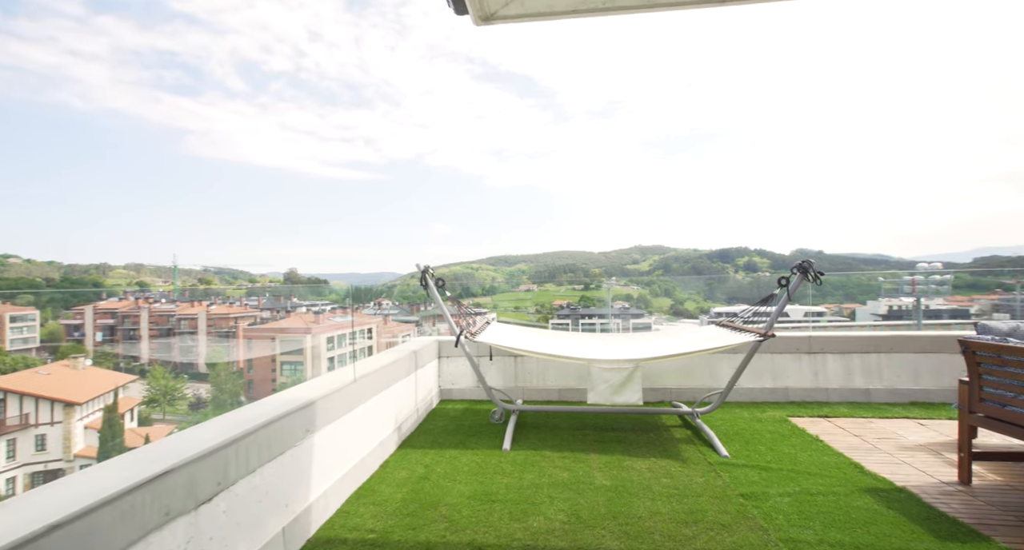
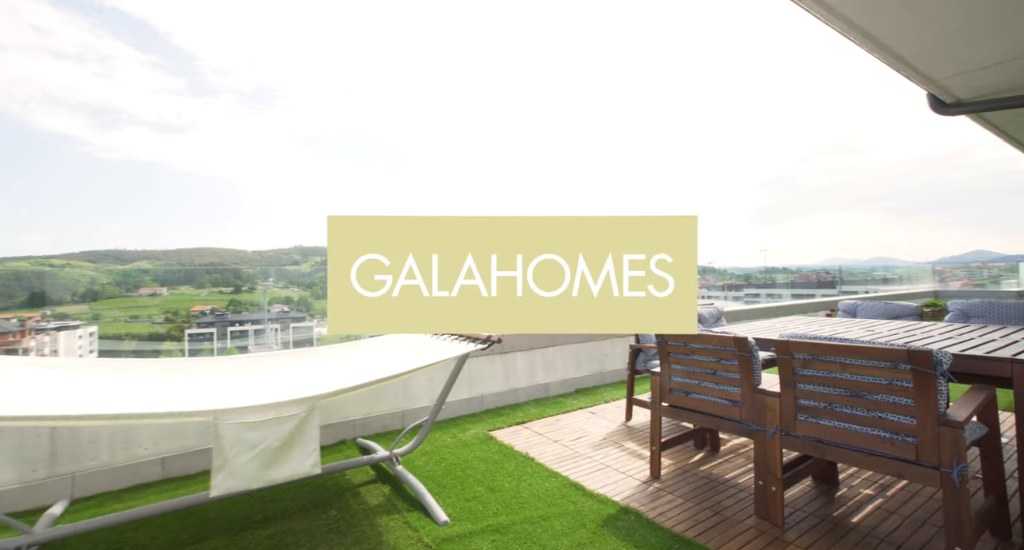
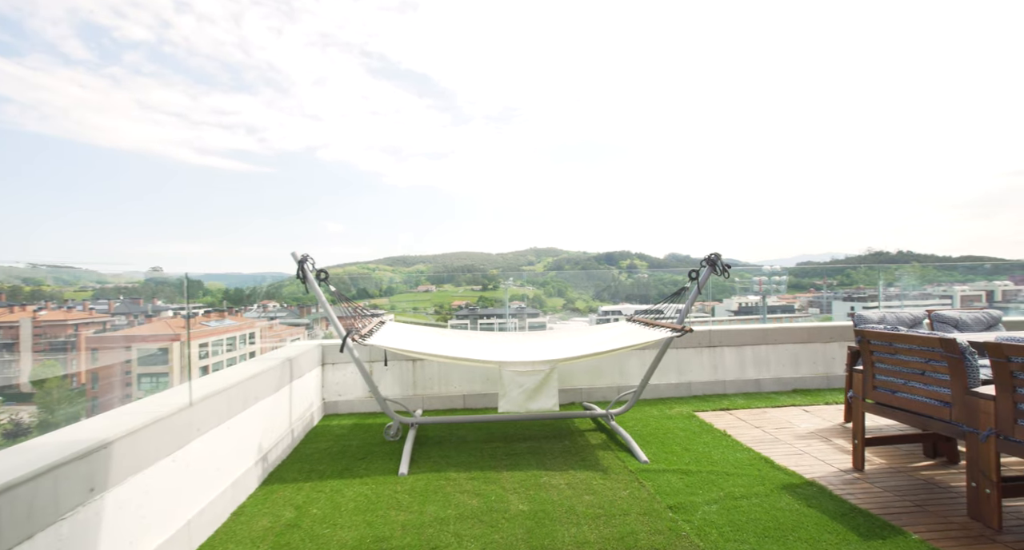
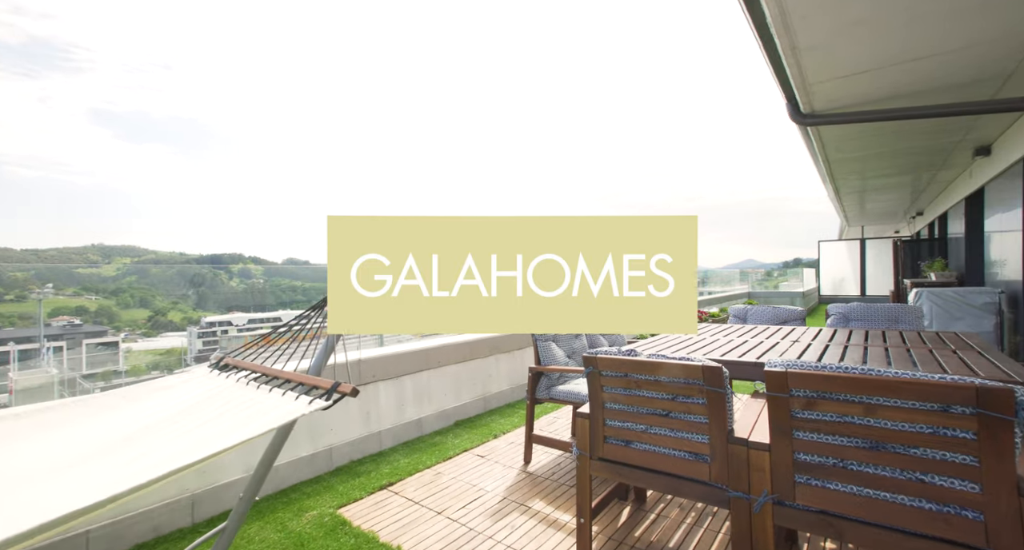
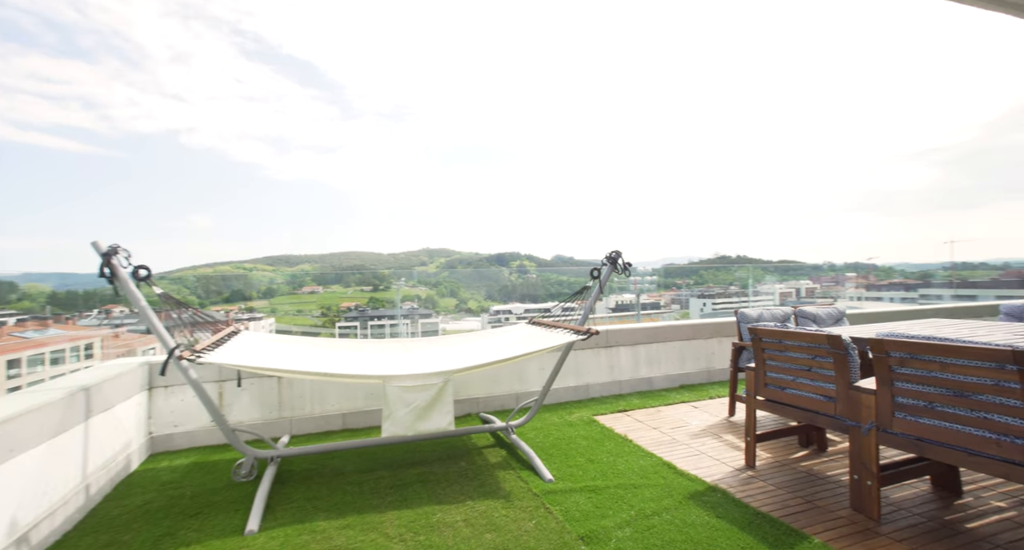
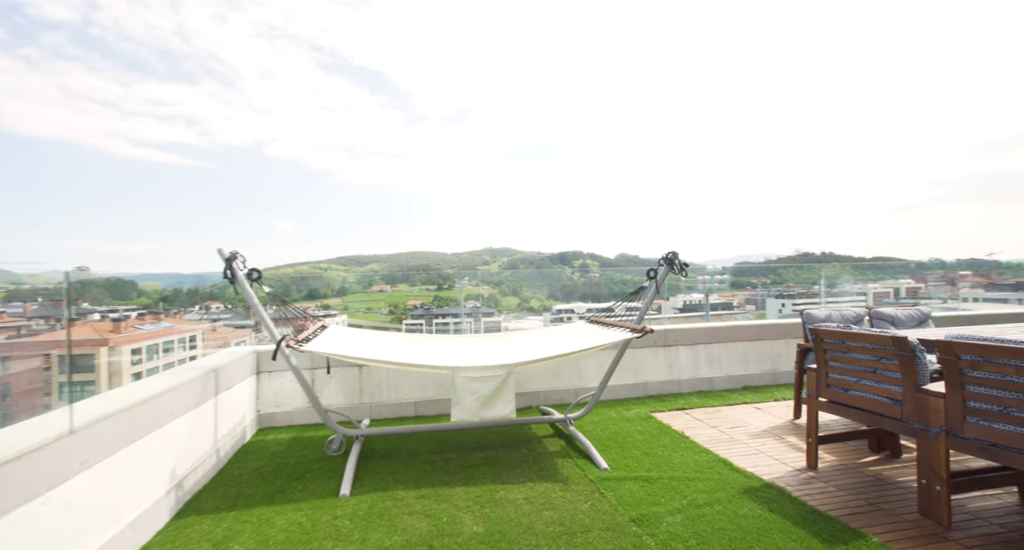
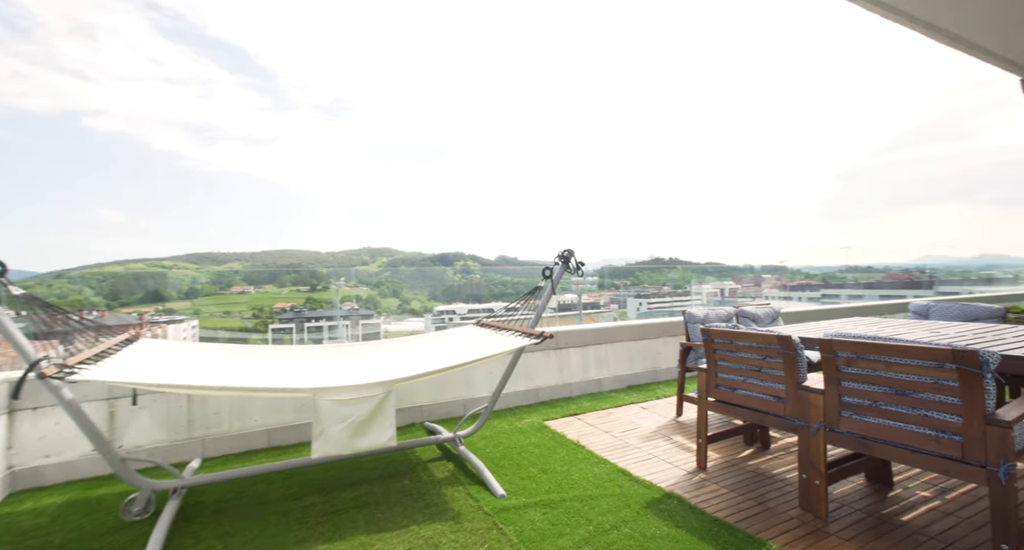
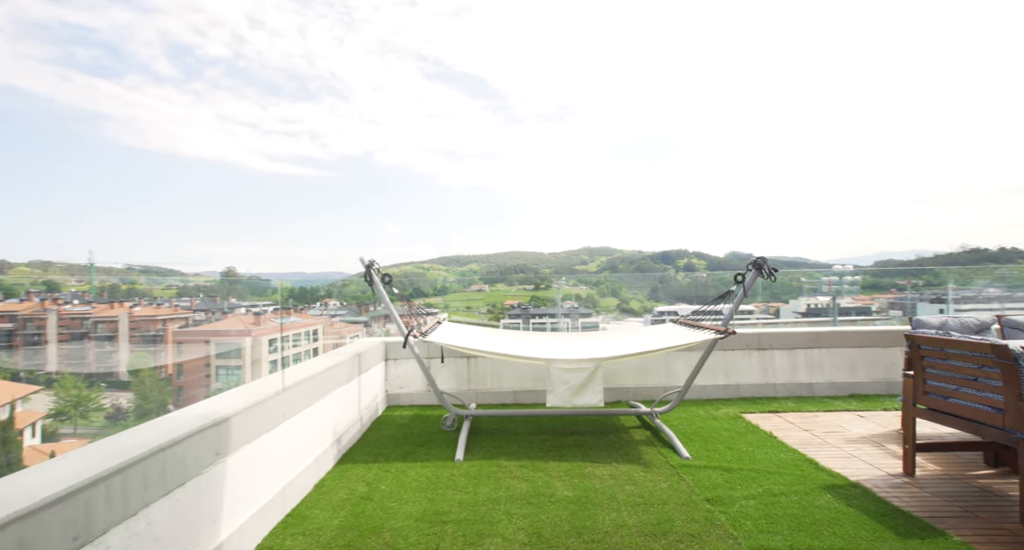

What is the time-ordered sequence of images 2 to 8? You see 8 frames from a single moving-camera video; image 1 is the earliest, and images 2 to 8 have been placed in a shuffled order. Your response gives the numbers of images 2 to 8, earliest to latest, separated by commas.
8, 3, 6, 5, 7, 2, 4
